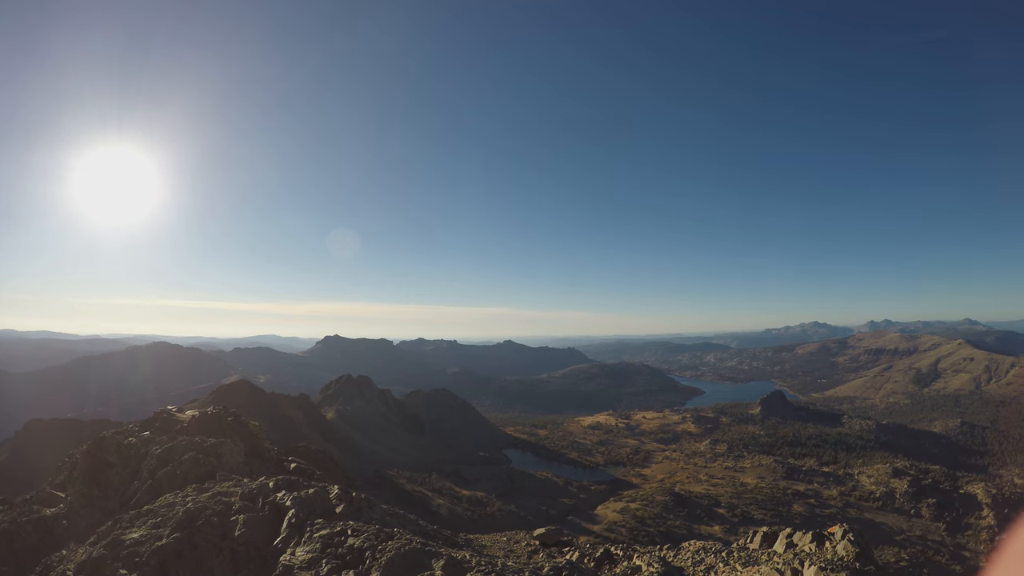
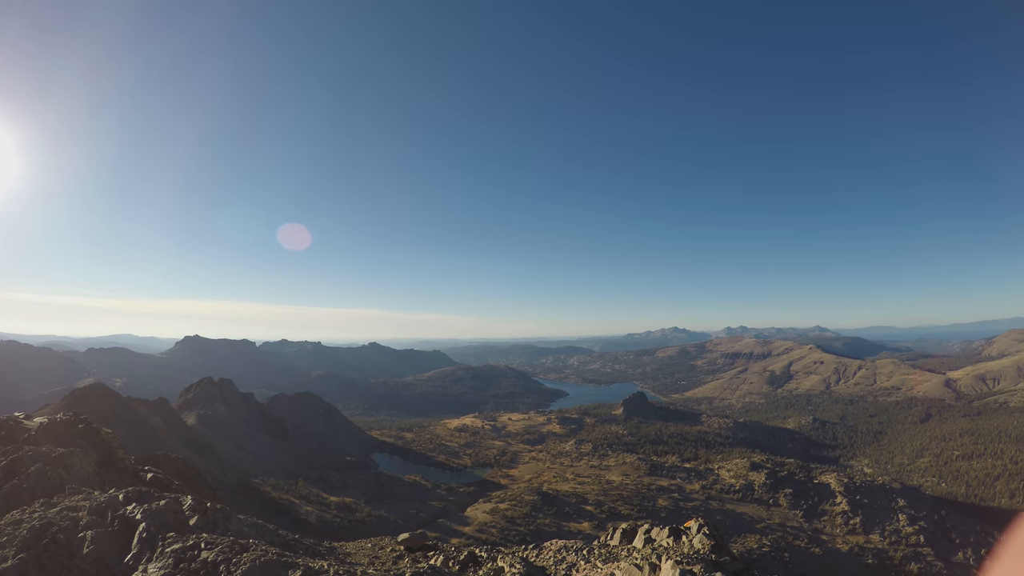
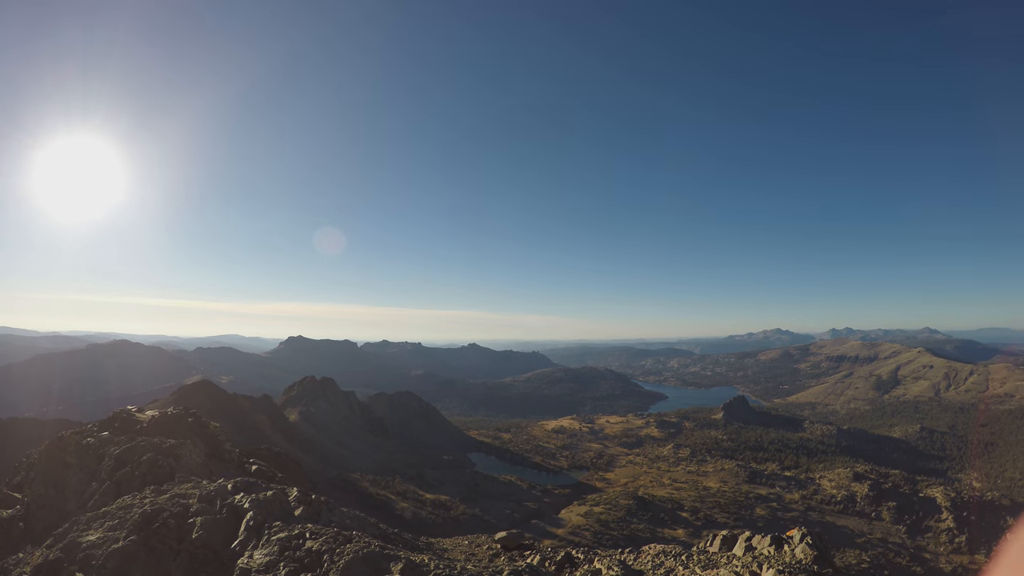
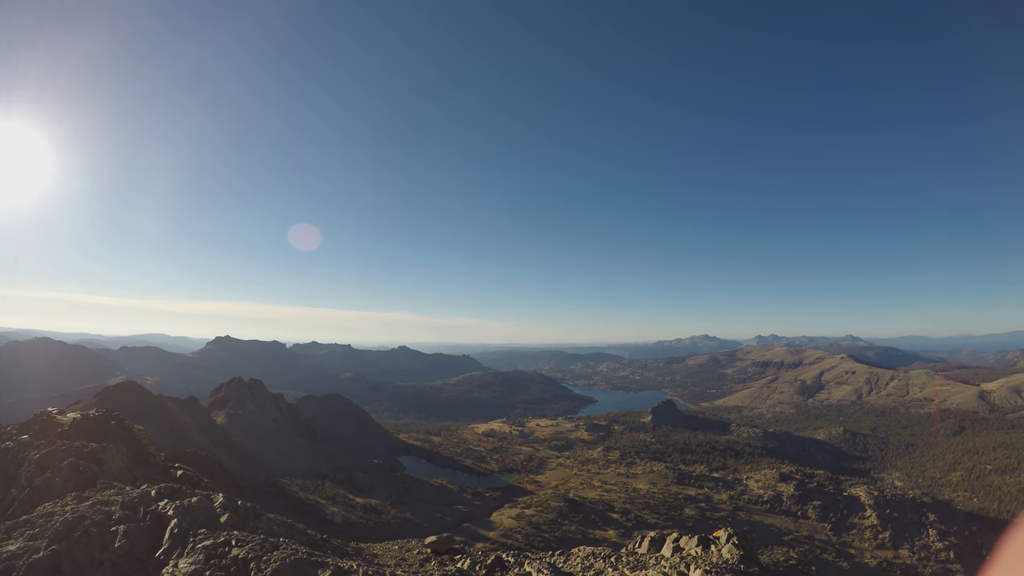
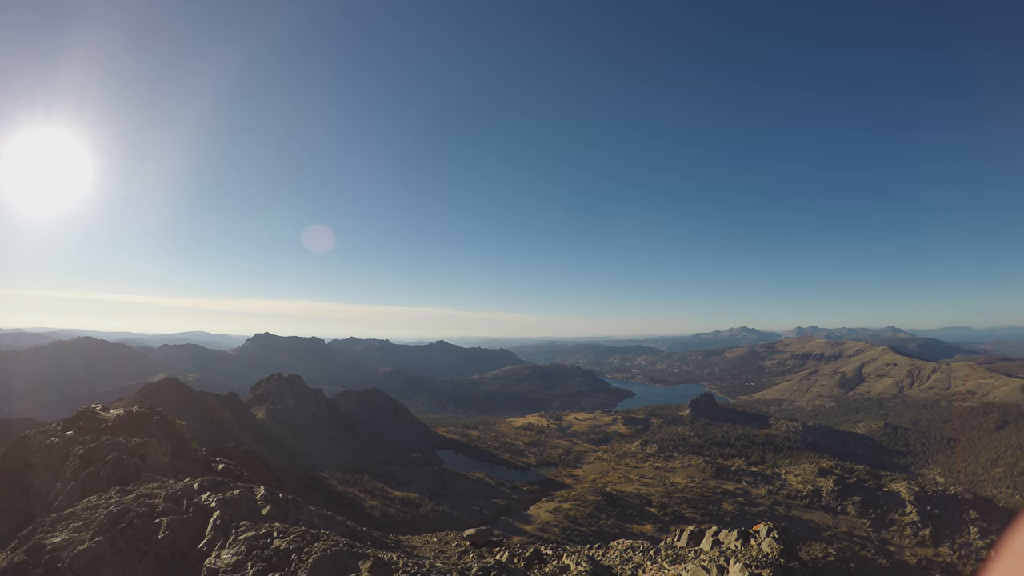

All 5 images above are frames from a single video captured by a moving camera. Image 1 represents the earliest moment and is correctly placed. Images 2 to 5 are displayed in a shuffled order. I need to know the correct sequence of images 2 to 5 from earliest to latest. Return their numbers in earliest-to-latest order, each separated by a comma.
3, 5, 4, 2
